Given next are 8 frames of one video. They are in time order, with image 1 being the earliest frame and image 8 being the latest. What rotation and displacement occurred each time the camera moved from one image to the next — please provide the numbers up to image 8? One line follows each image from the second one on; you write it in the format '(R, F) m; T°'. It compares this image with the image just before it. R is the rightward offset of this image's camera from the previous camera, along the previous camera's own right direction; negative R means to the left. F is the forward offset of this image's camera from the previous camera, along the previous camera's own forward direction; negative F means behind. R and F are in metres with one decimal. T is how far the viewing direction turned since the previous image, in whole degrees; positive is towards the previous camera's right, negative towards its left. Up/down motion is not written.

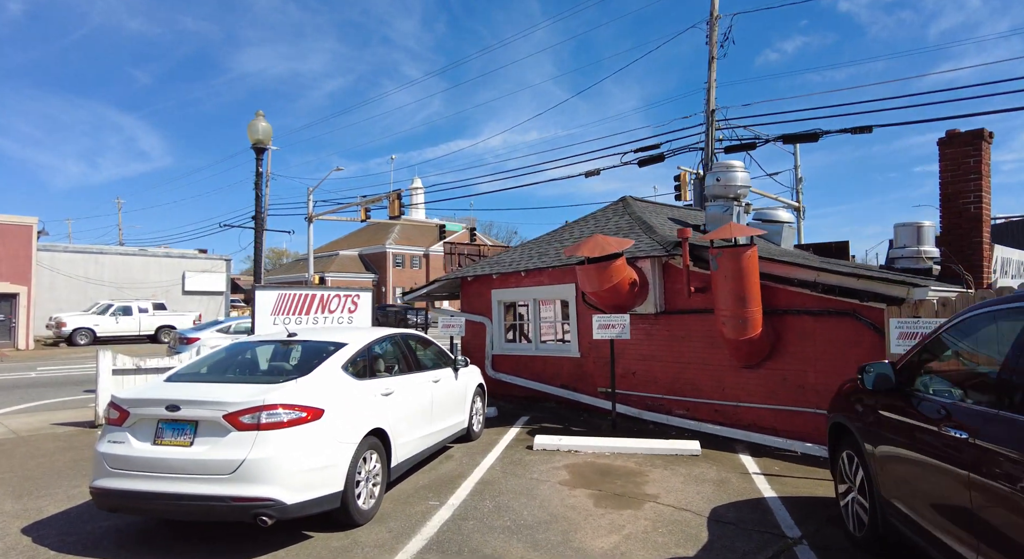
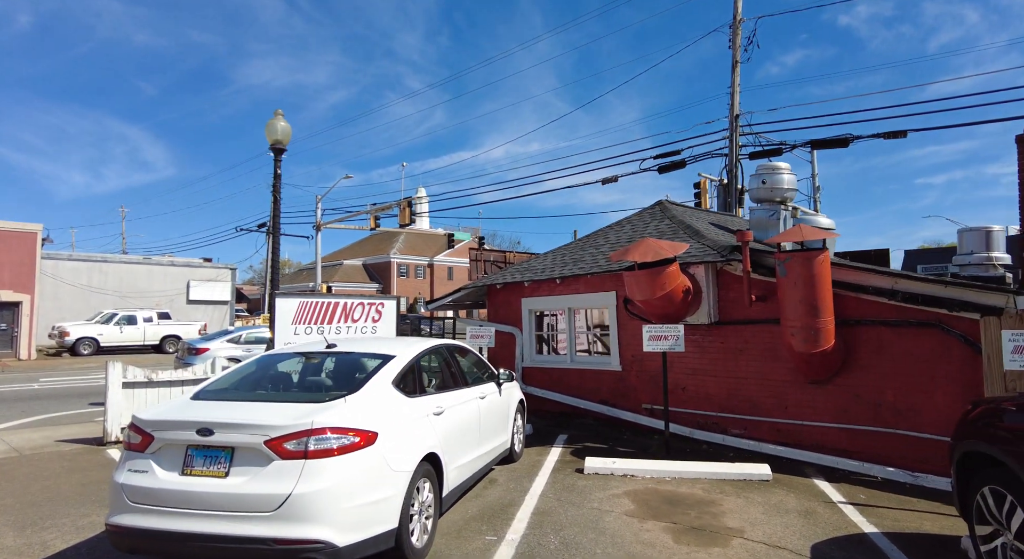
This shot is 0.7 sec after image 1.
(-0.6, +0.6) m; 0°
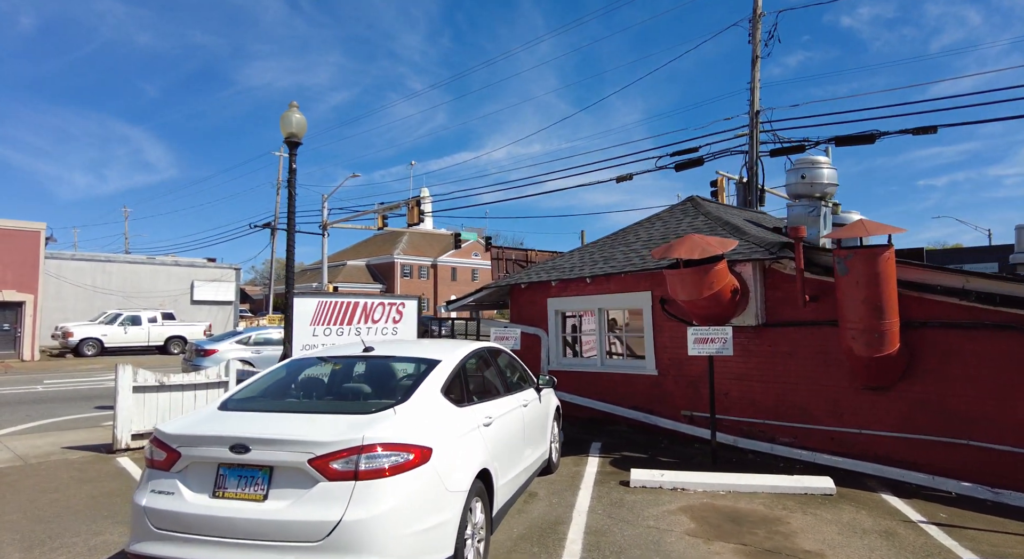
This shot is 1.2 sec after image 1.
(-0.4, +0.5) m; 0°
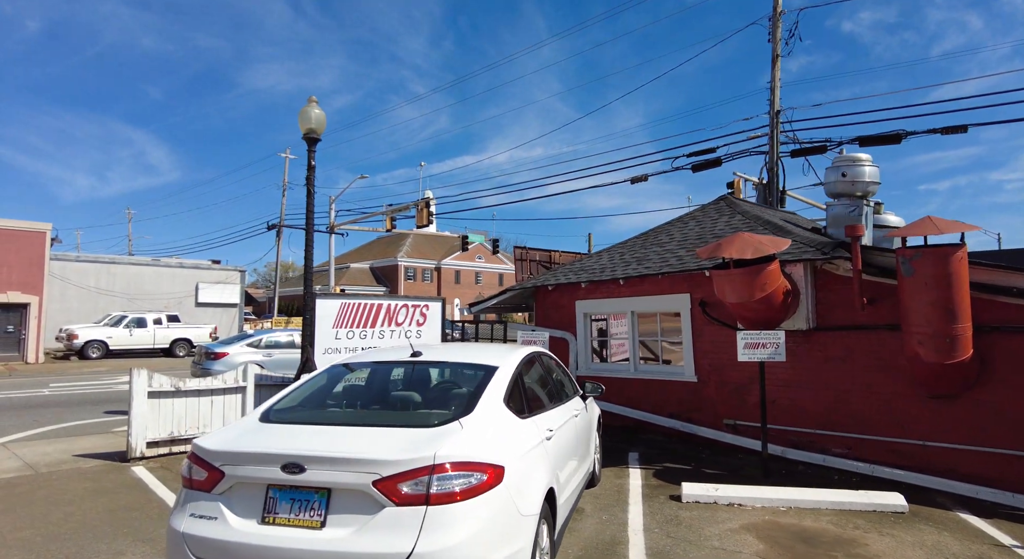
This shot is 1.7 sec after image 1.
(-0.4, +0.4) m; 0°
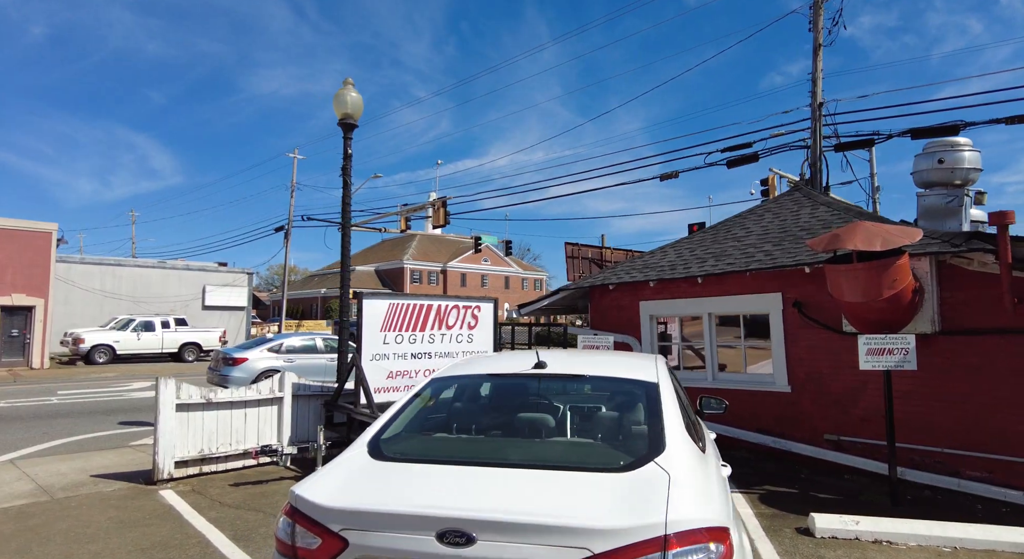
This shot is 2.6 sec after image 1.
(-0.9, +0.9) m; 0°
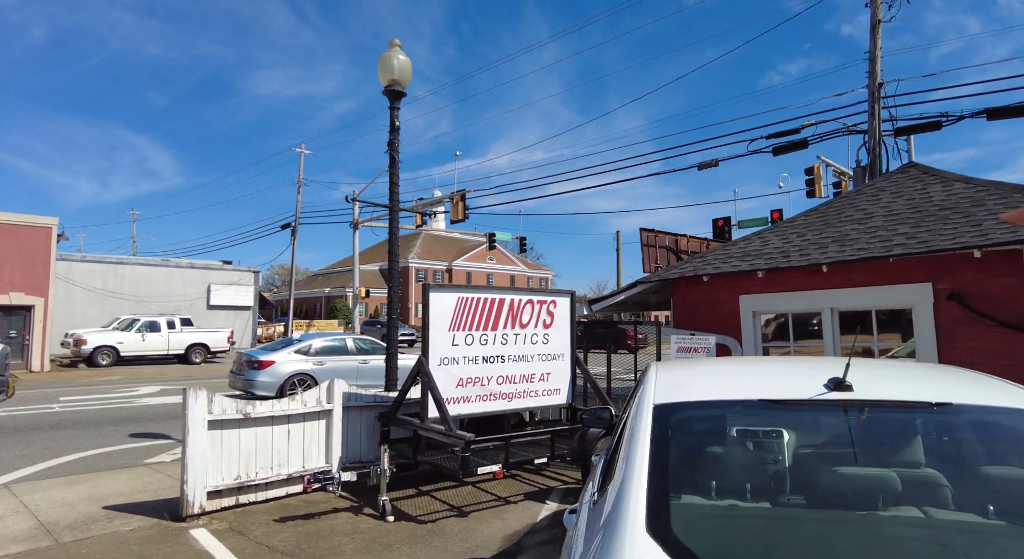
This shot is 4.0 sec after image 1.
(-1.0, +1.3) m; 0°
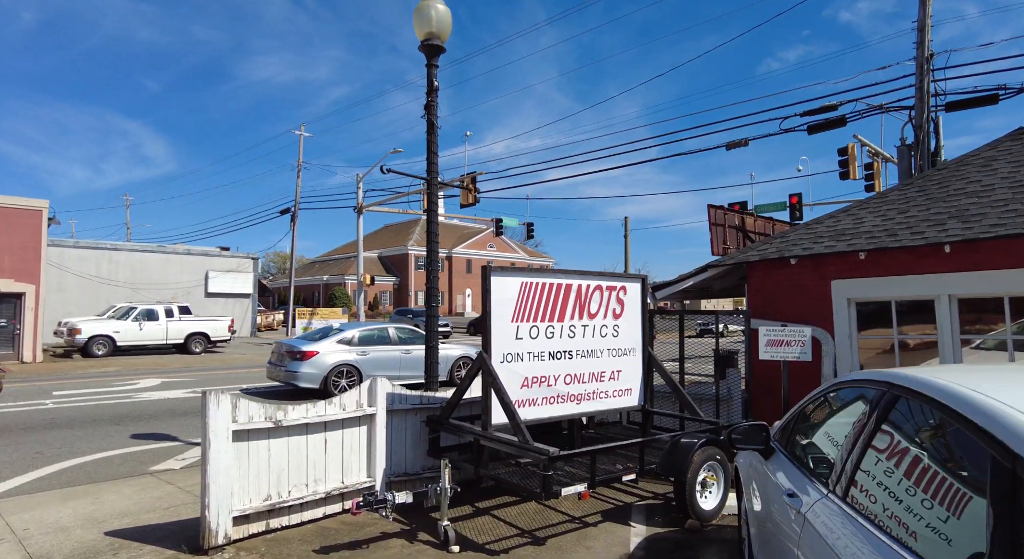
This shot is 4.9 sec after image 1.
(-0.7, +1.0) m; 0°
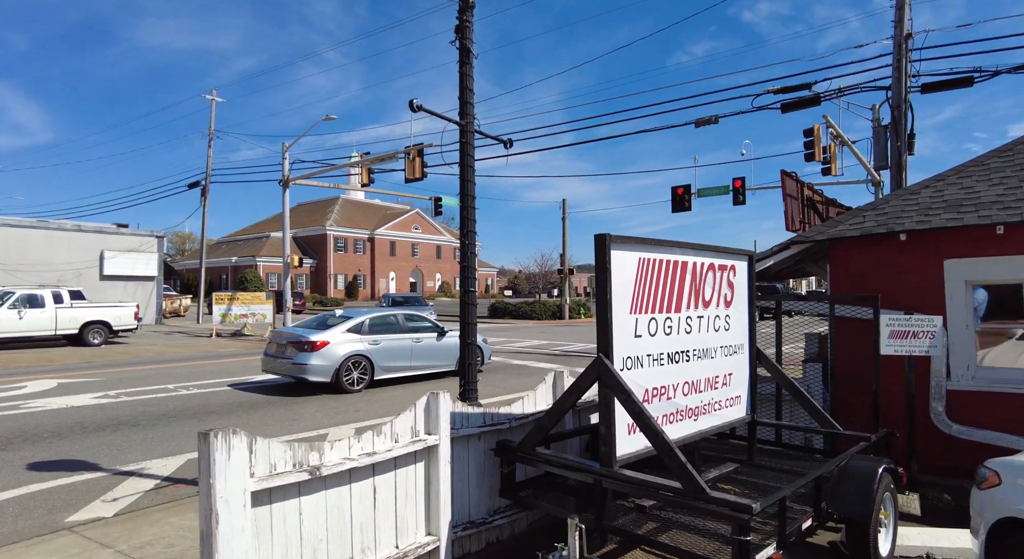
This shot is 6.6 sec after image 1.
(-1.4, +1.7) m; +8°
